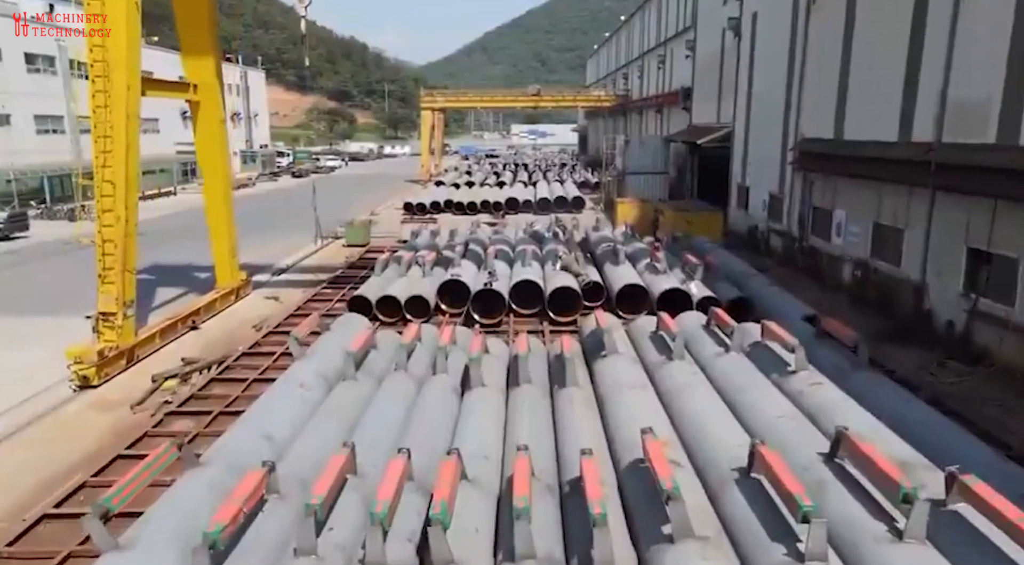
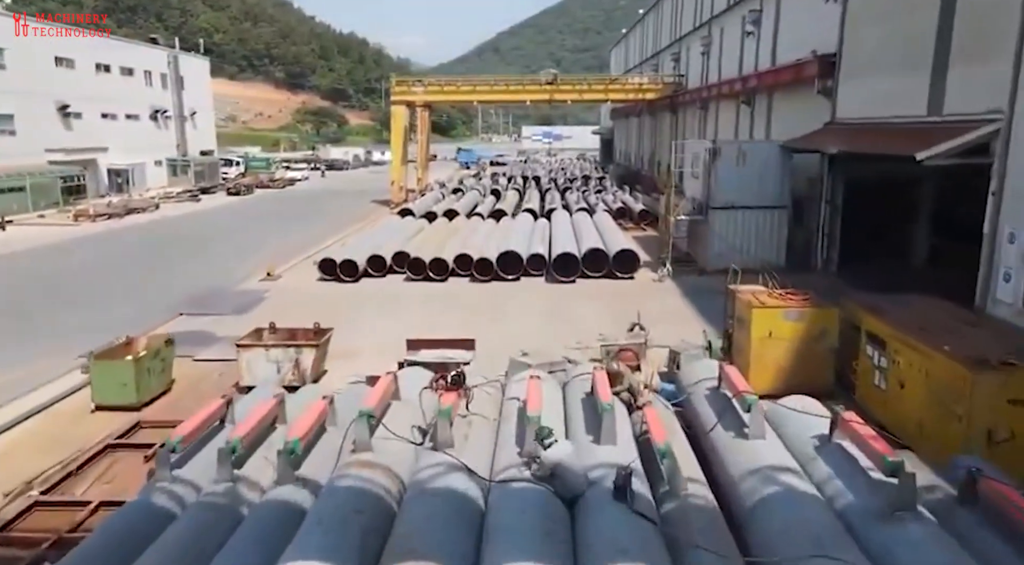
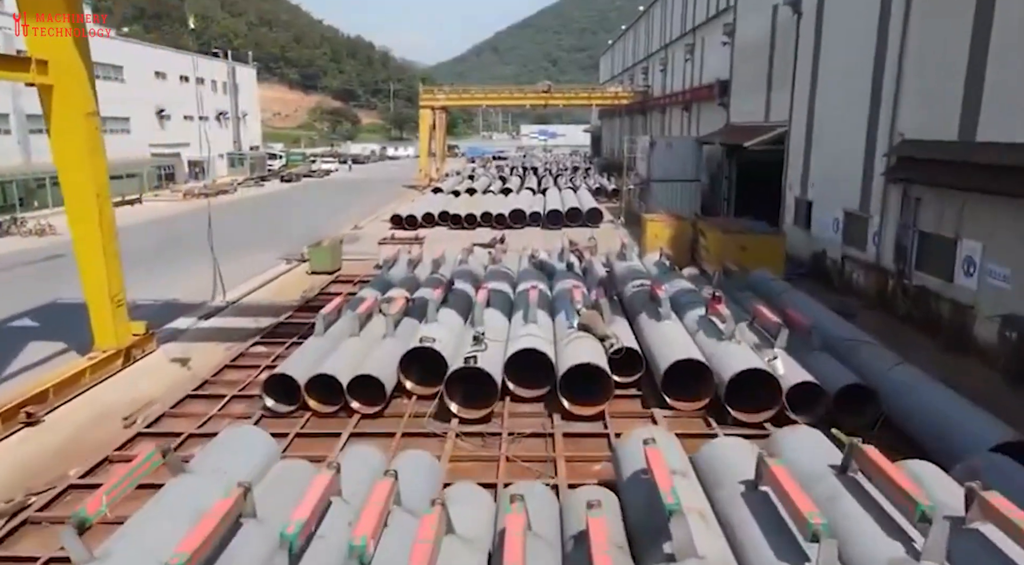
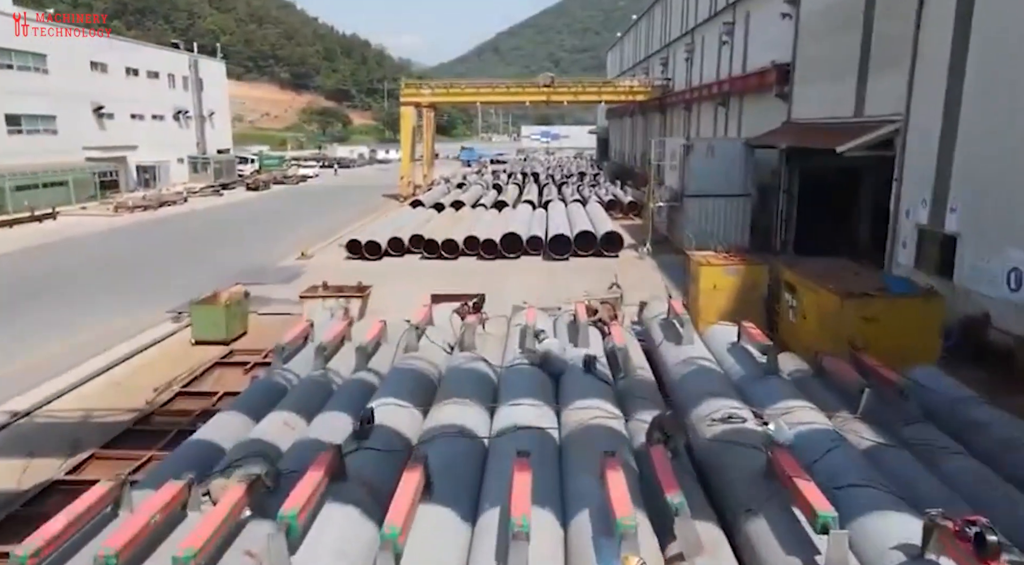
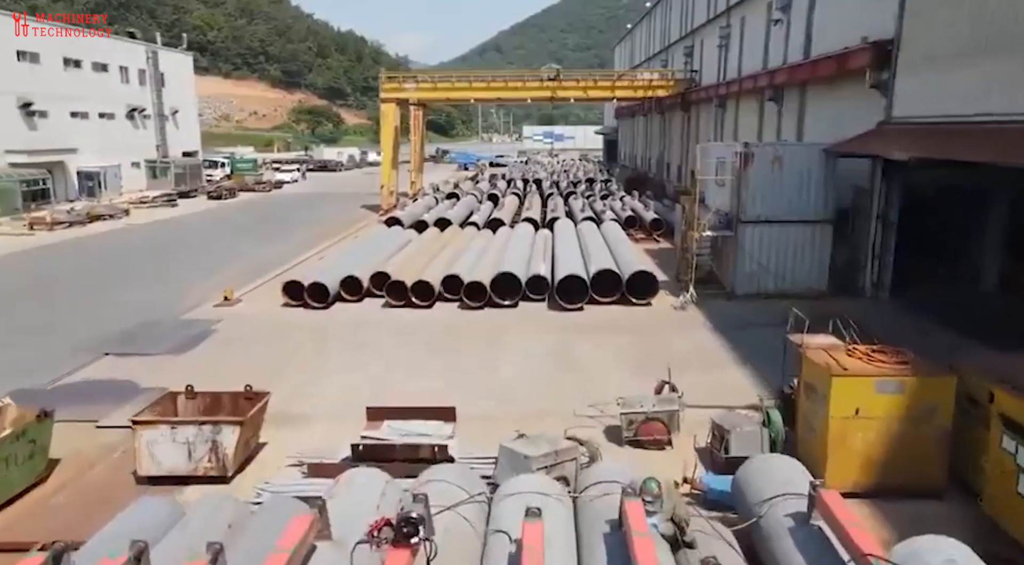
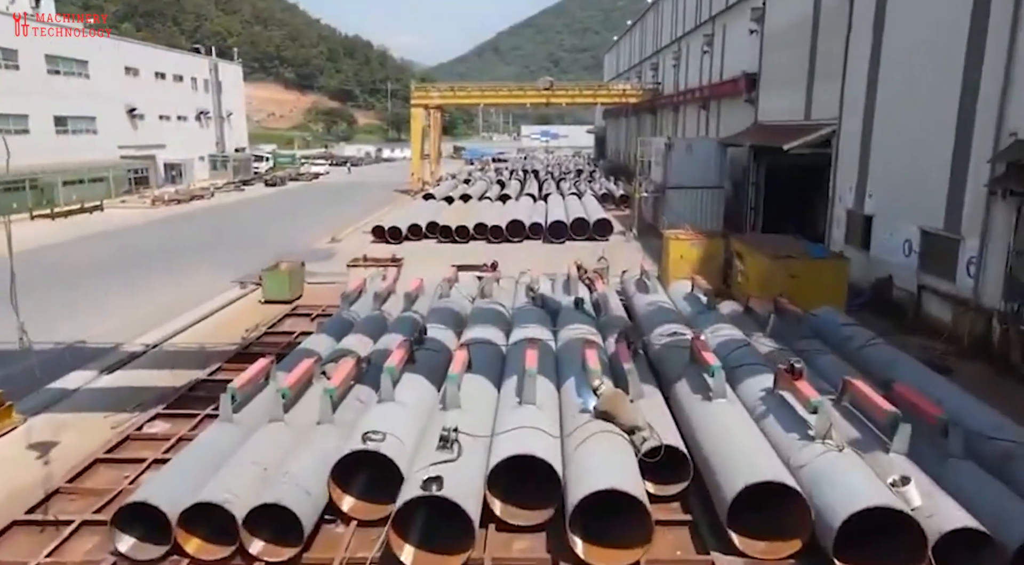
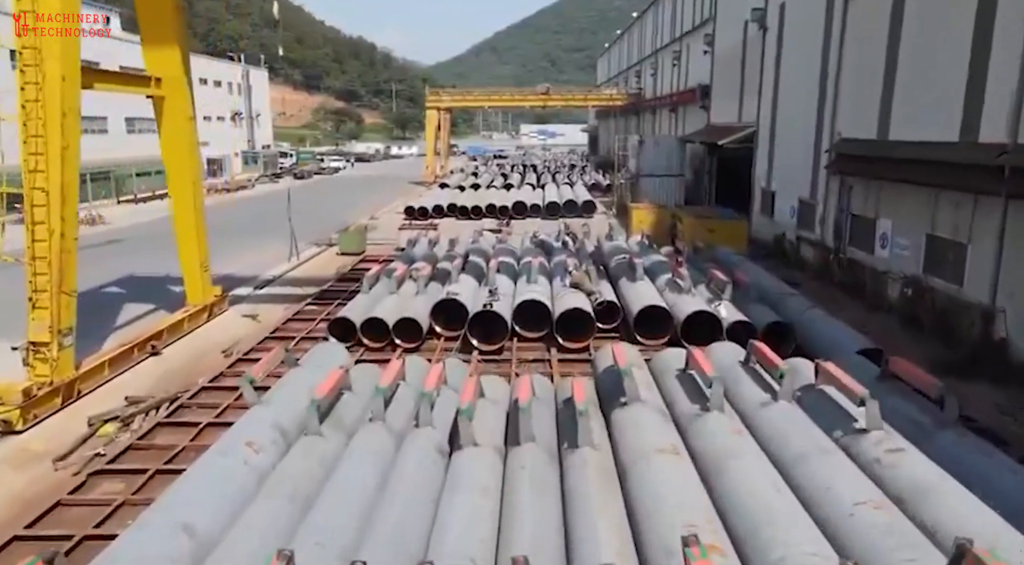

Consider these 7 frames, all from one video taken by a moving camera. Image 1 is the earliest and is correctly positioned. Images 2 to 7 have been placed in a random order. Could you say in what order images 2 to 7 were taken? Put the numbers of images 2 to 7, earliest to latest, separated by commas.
7, 3, 6, 4, 2, 5
